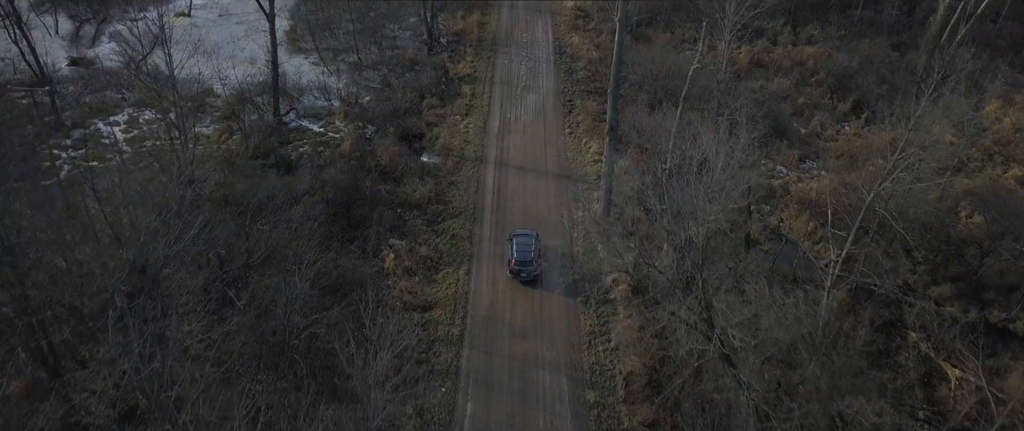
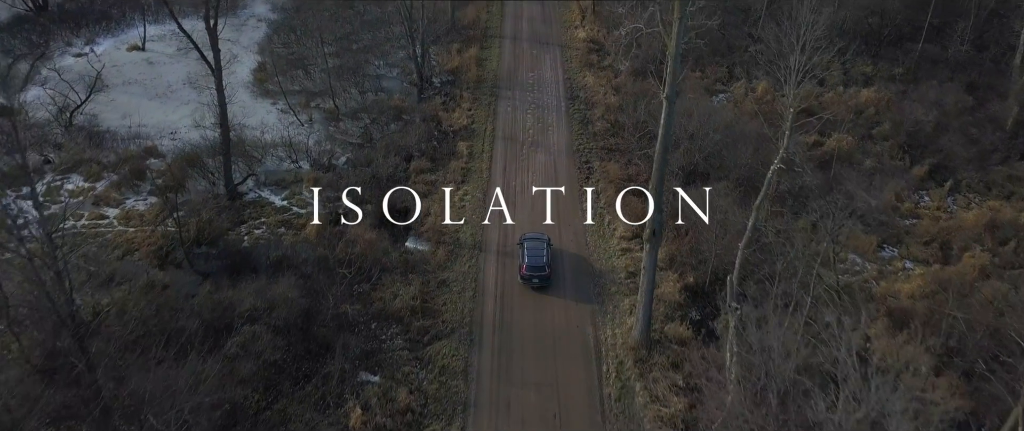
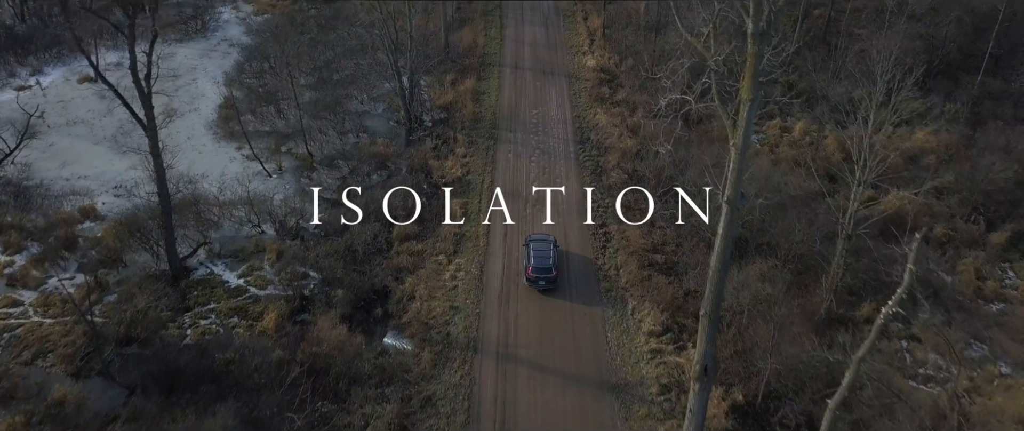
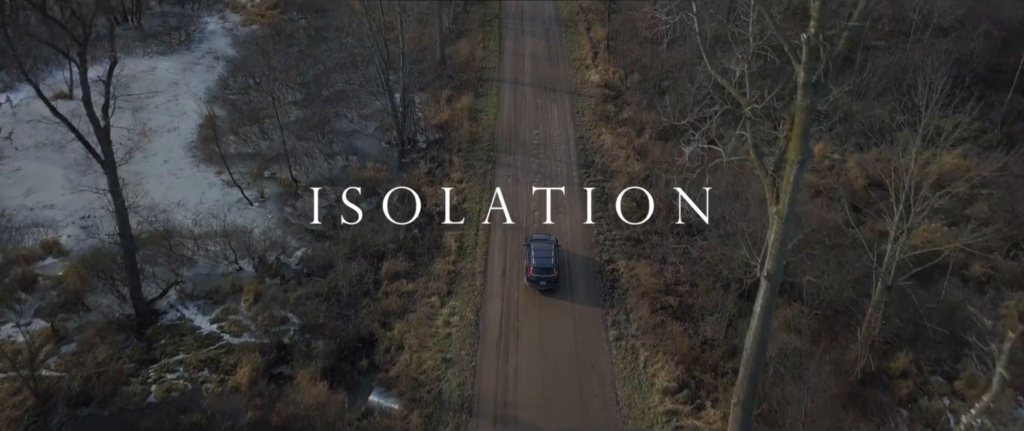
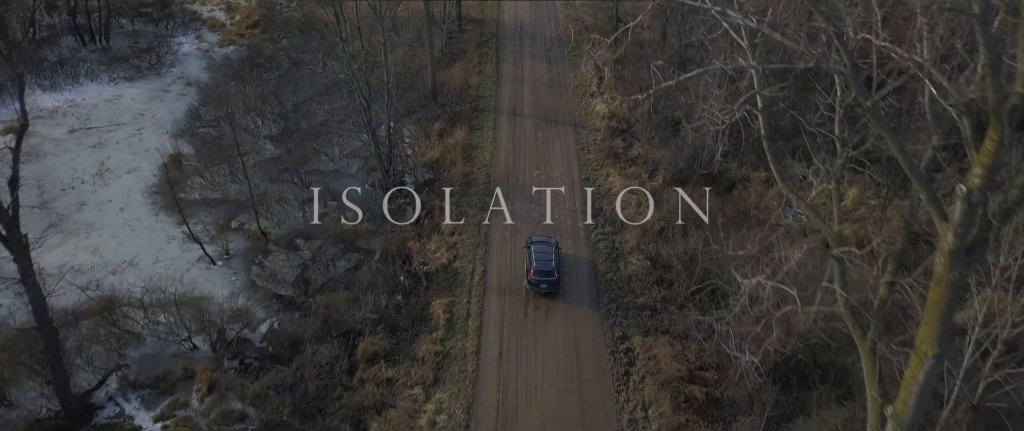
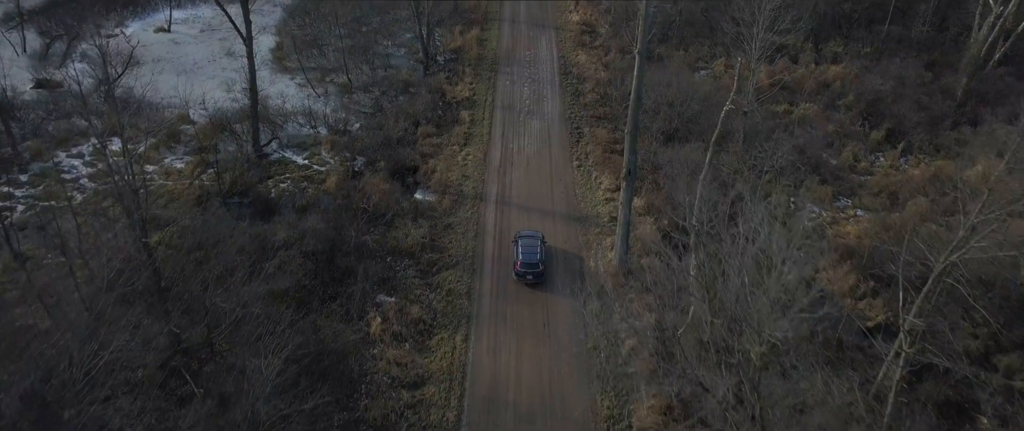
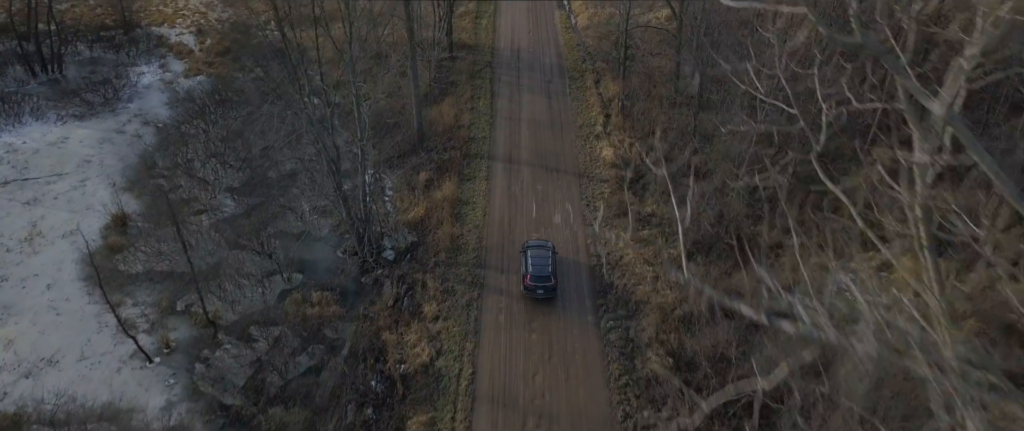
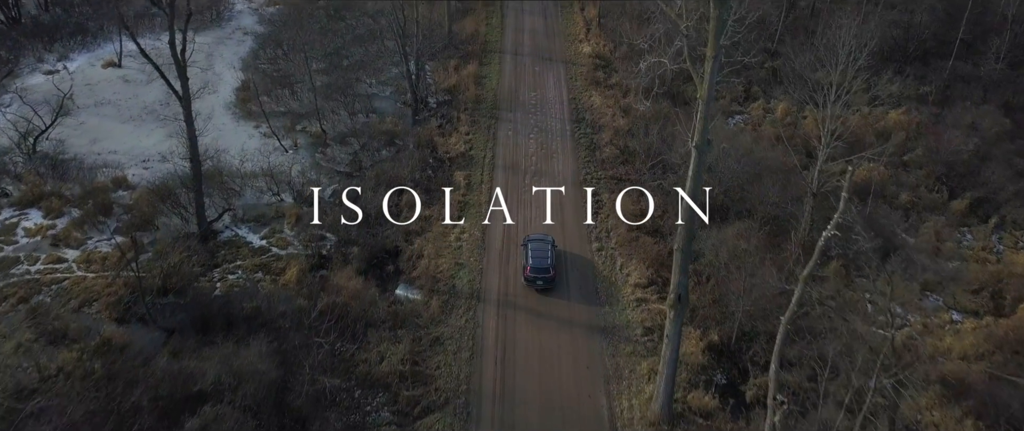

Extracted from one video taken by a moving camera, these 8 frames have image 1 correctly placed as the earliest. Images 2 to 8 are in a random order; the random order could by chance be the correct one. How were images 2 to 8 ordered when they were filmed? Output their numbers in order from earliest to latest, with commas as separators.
6, 2, 8, 3, 4, 5, 7
